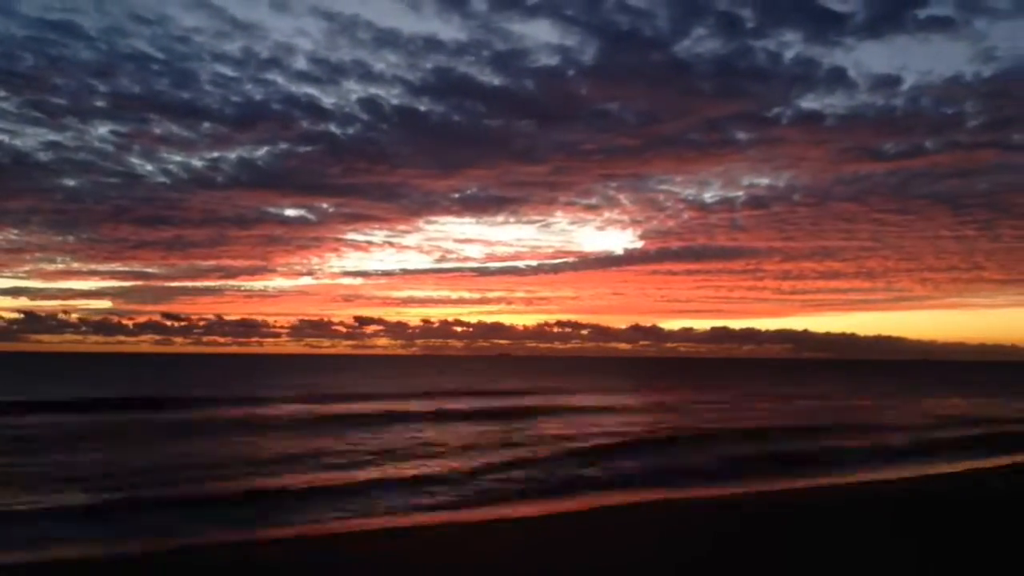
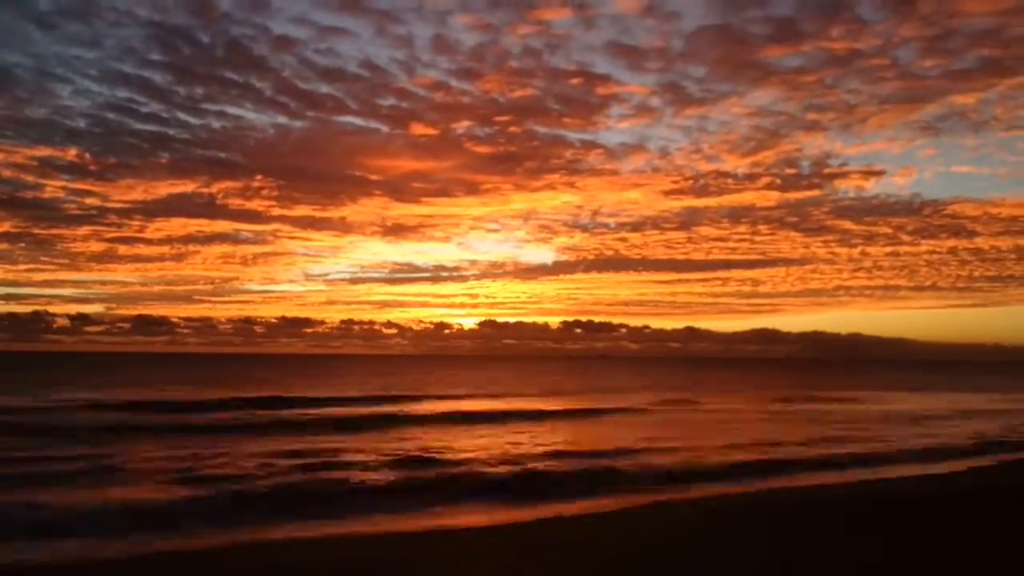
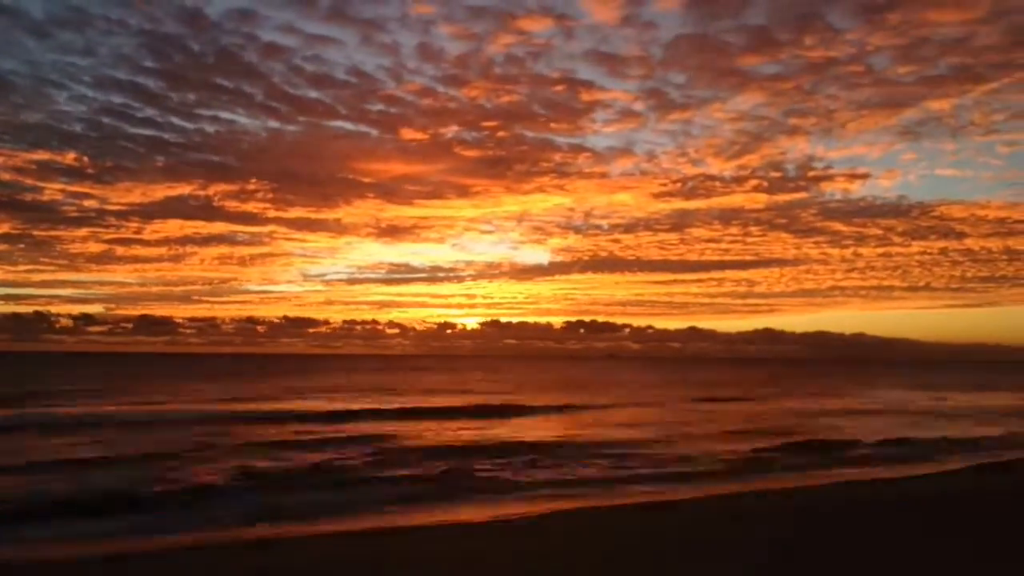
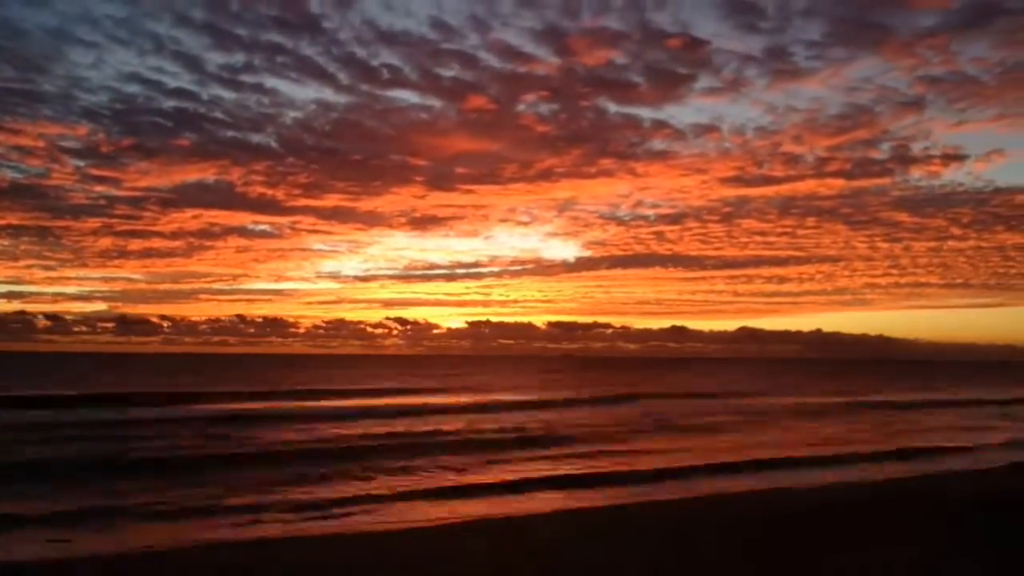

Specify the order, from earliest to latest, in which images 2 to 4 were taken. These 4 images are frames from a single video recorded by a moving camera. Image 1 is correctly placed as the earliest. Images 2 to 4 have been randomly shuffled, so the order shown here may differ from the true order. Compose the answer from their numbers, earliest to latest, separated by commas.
4, 2, 3
